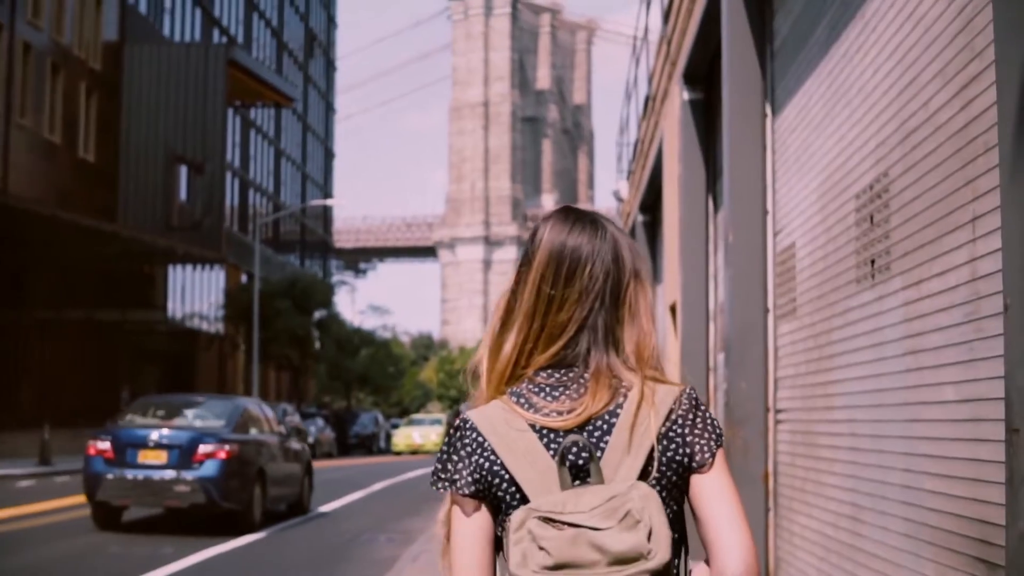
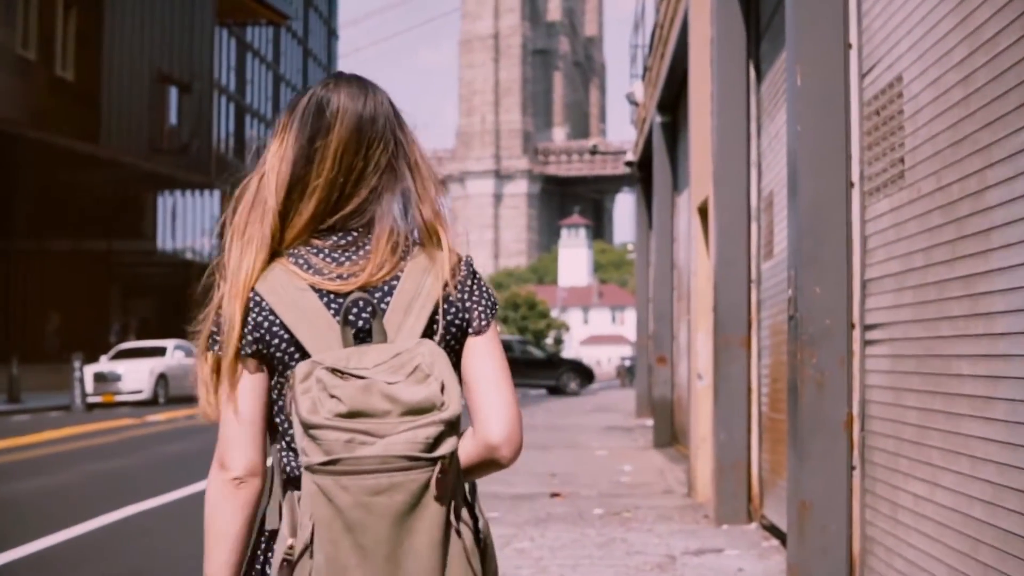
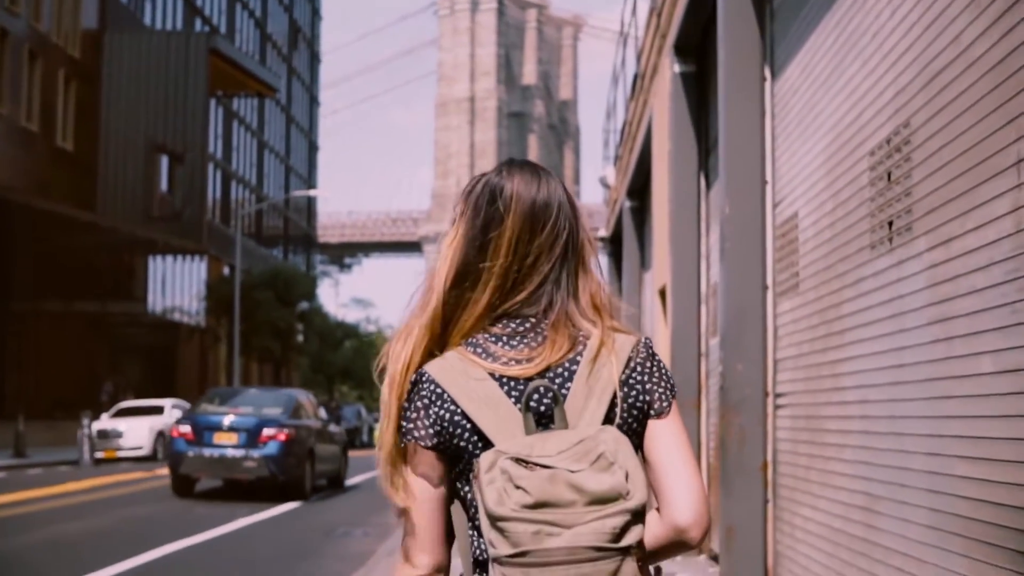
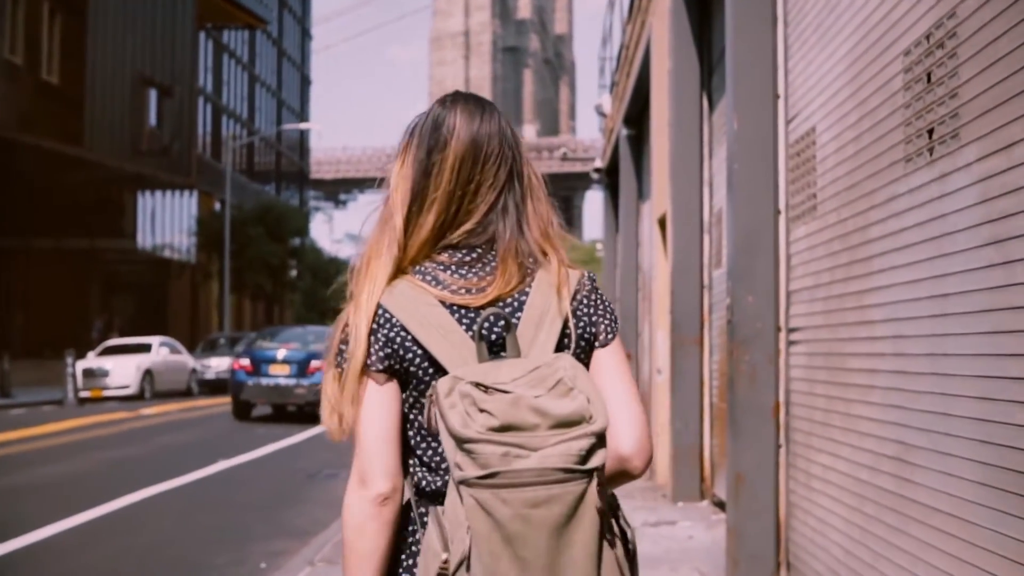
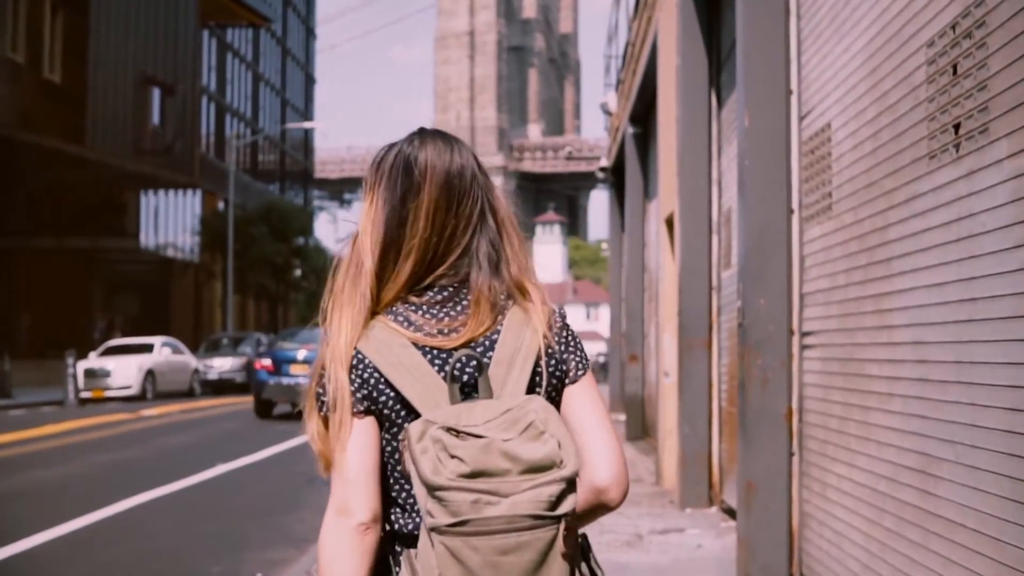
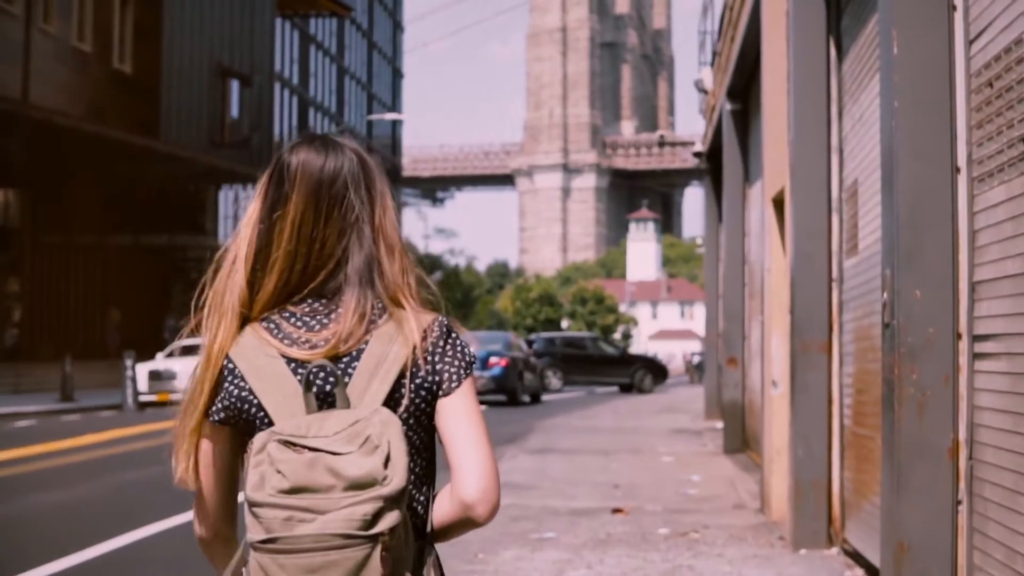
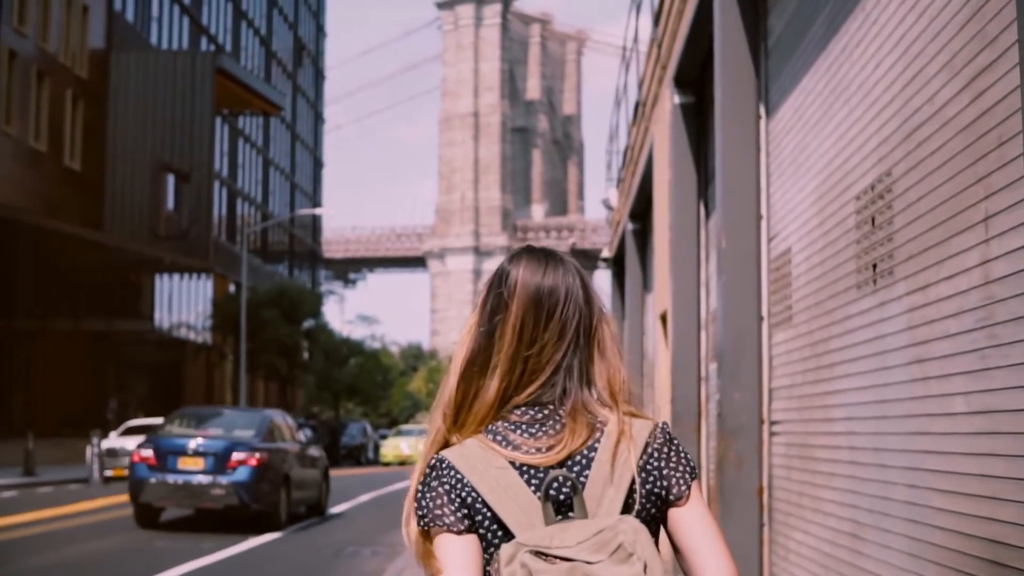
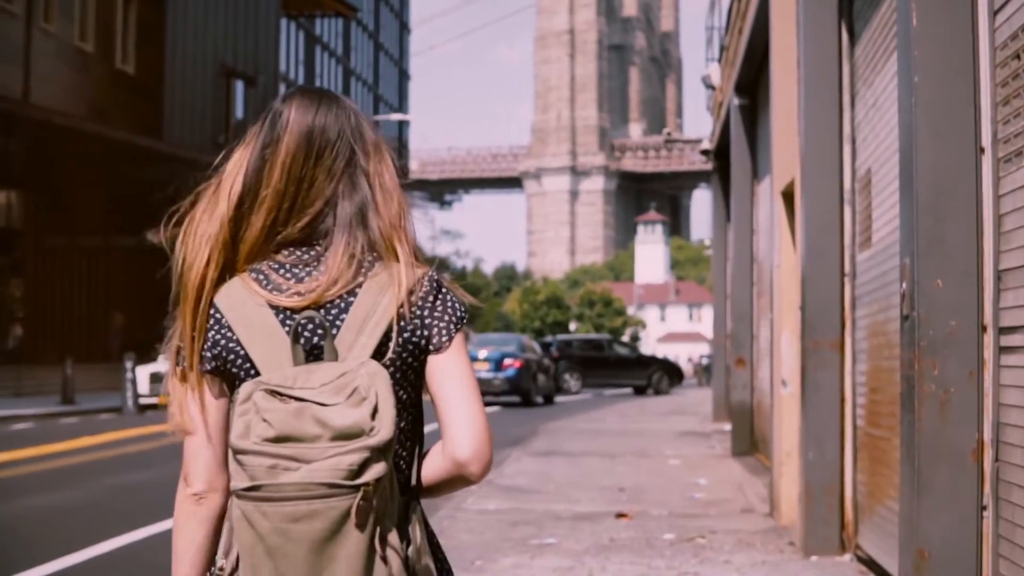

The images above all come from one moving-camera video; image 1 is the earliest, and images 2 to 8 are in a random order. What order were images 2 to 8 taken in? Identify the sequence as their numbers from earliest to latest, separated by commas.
7, 3, 4, 5, 2, 6, 8
